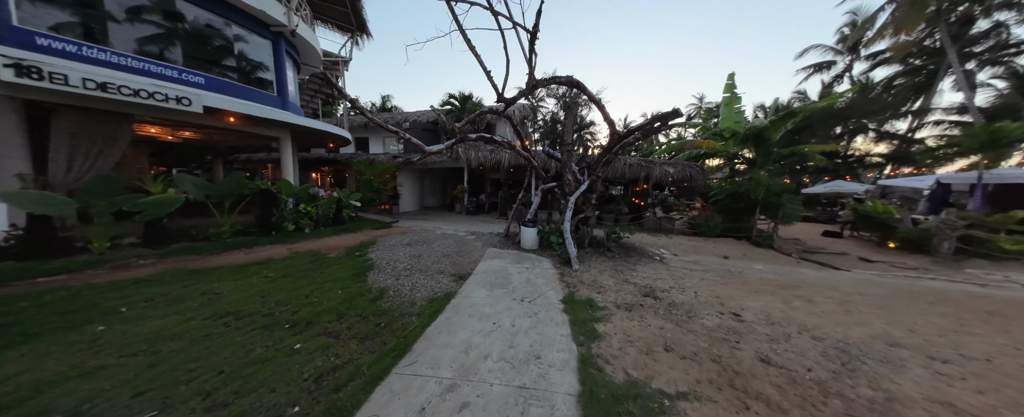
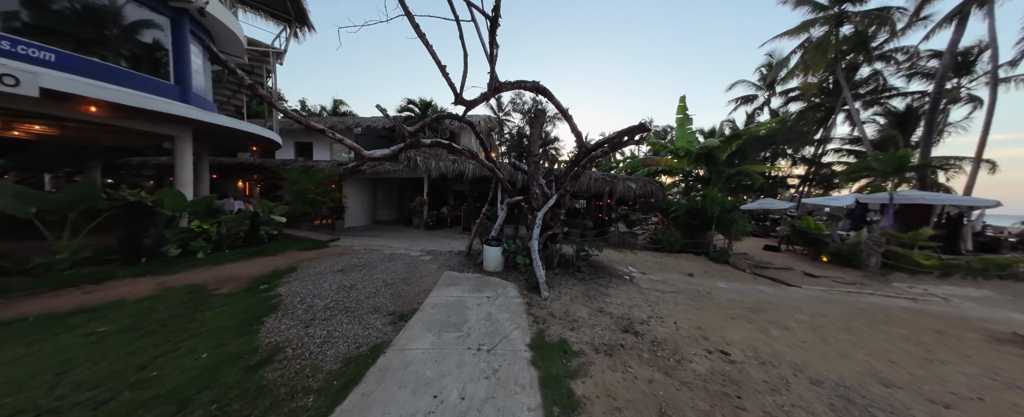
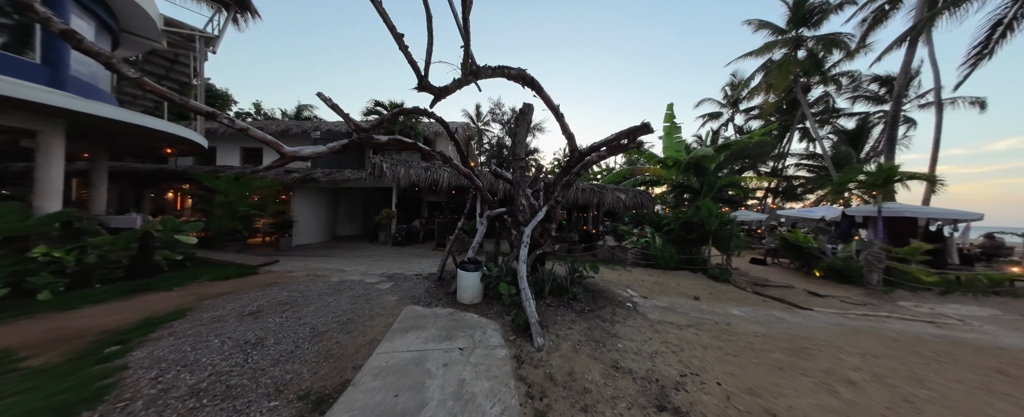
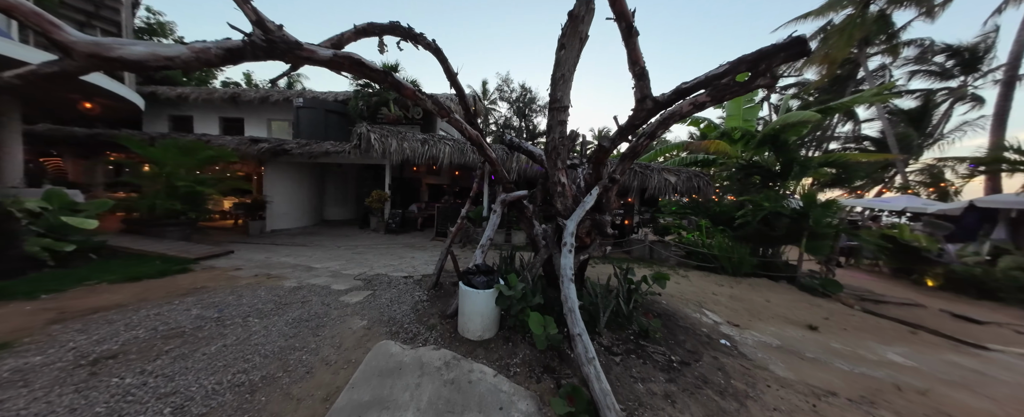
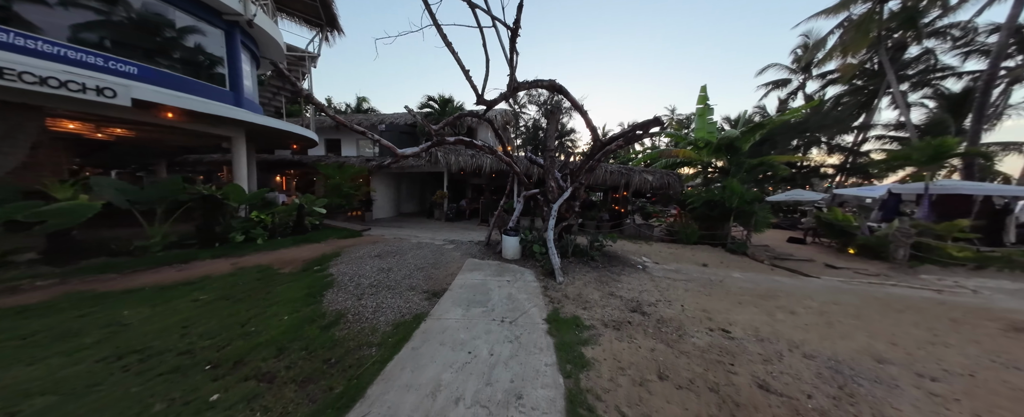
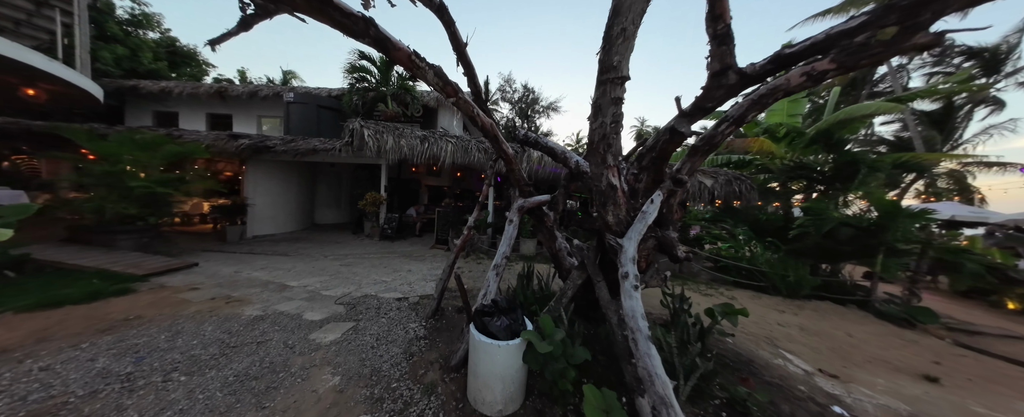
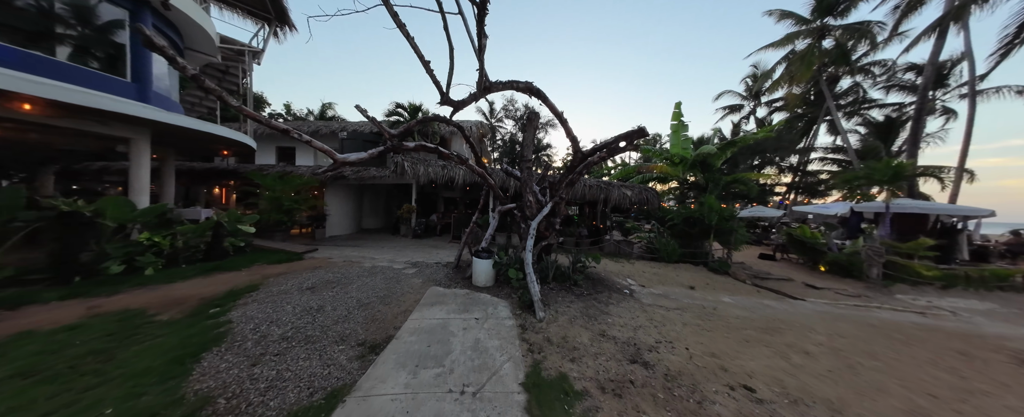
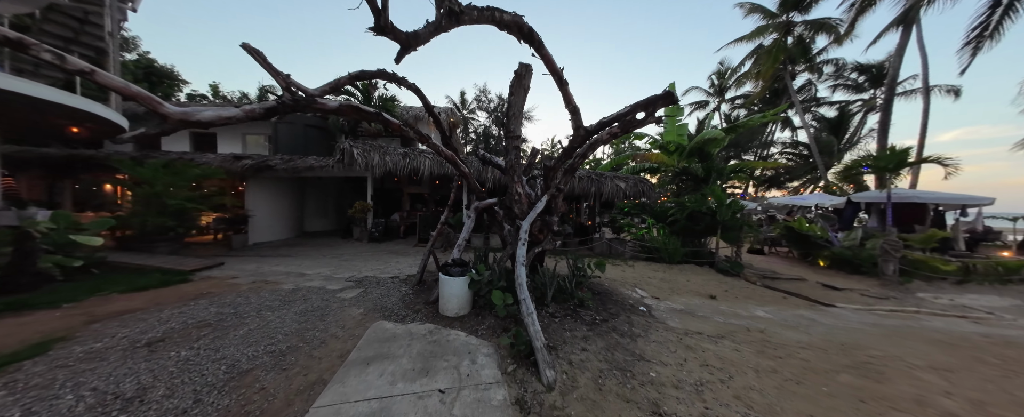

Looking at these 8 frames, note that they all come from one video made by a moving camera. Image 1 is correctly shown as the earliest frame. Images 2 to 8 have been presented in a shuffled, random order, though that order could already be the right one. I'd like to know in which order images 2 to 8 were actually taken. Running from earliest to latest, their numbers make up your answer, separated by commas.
5, 2, 7, 3, 8, 4, 6
